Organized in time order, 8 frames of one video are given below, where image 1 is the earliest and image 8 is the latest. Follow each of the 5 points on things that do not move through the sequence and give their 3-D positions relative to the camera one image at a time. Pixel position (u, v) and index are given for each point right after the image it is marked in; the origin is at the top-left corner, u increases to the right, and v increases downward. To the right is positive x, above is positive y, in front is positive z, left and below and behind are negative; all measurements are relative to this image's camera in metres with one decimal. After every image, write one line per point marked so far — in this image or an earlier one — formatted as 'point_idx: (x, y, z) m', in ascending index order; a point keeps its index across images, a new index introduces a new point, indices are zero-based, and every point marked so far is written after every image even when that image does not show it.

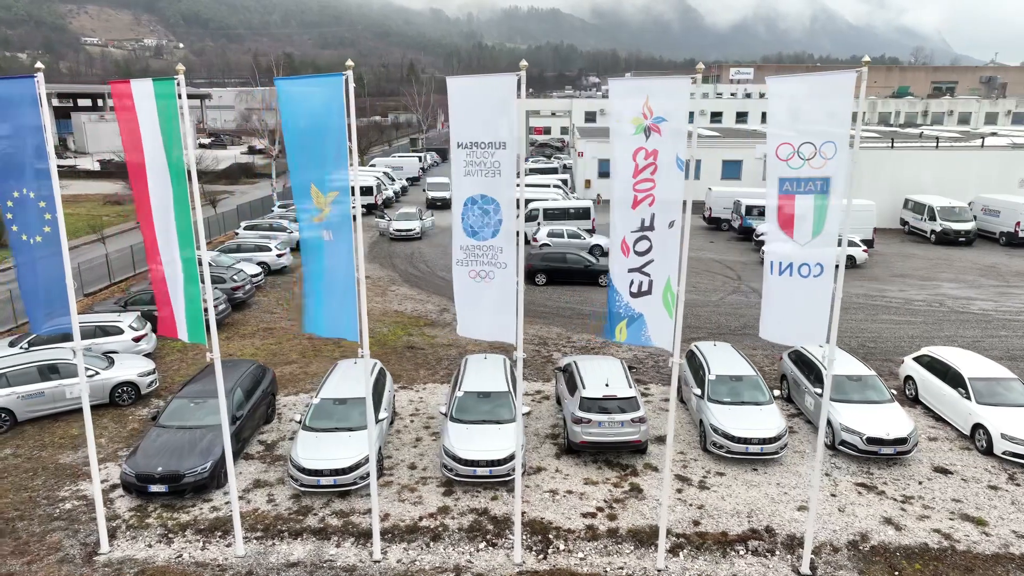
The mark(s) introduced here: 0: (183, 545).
0: (-5.2, -4.0, +10.2) m
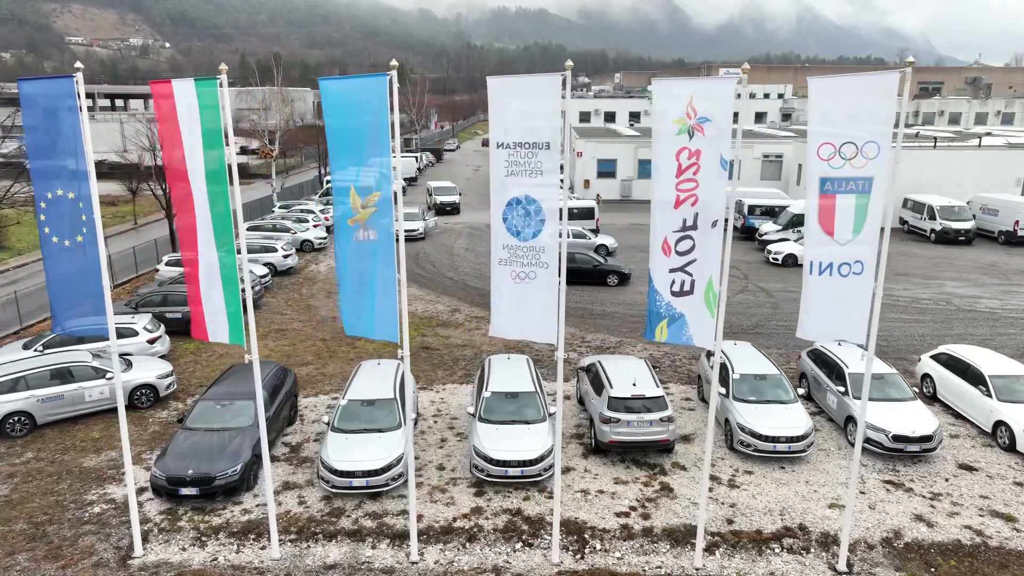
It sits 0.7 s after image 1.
0: (-4.6, -4.1, +10.2) m
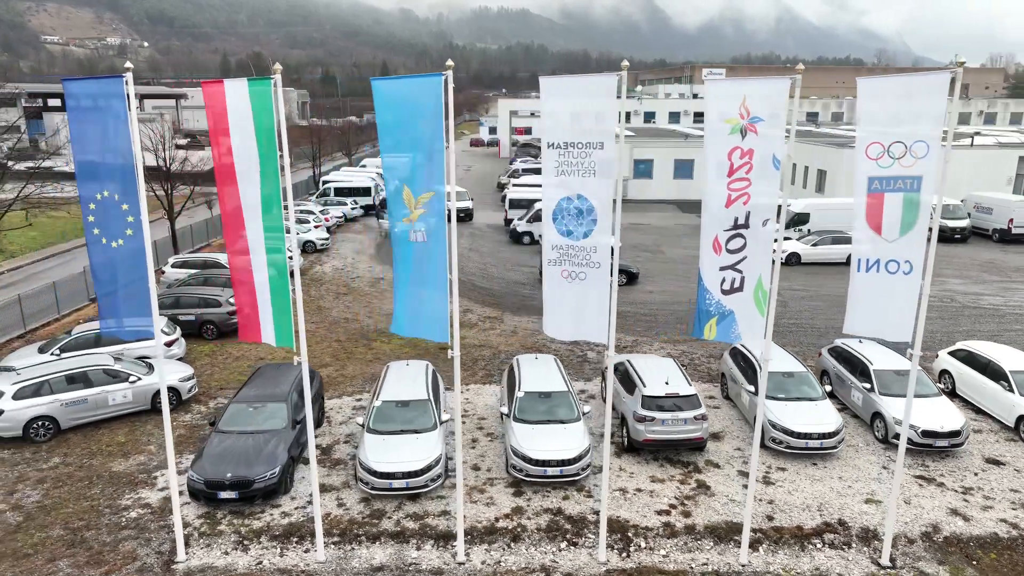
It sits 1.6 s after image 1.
0: (-3.9, -4.1, +10.1) m
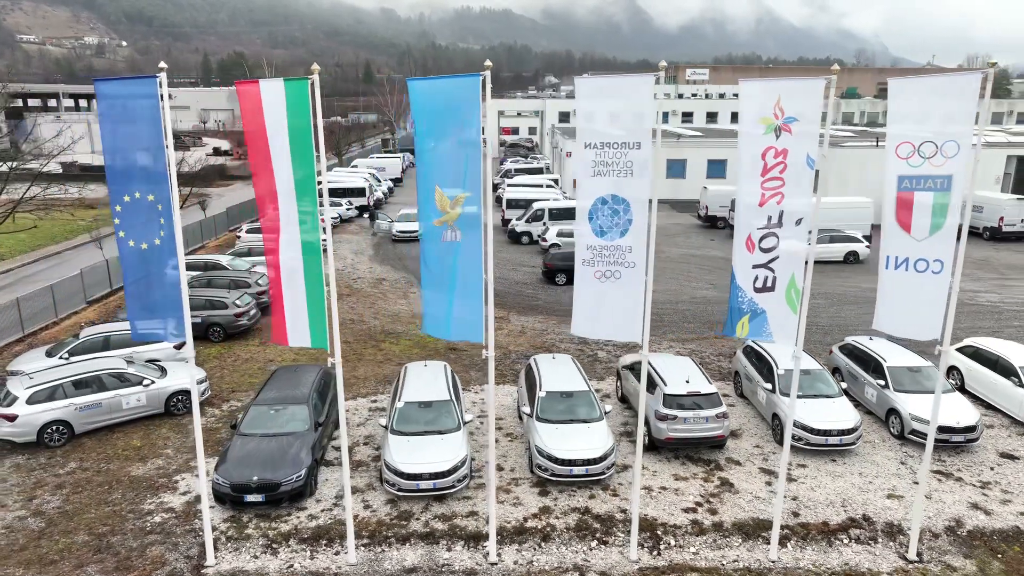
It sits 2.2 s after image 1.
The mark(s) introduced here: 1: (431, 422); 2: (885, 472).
0: (-3.4, -4.1, +10.0) m
1: (-1.5, -2.5, +12.2) m
2: (+7.0, -3.5, +12.3) m
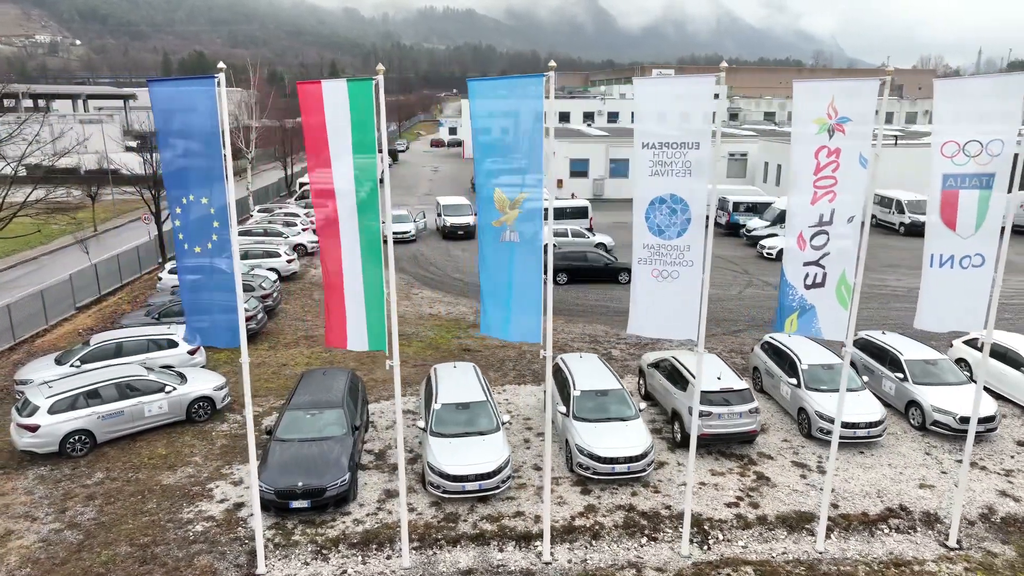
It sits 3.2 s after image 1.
0: (-2.6, -4.2, +9.9) m
1: (-0.8, -2.5, +12.1) m
2: (+7.8, -3.4, +12.6) m
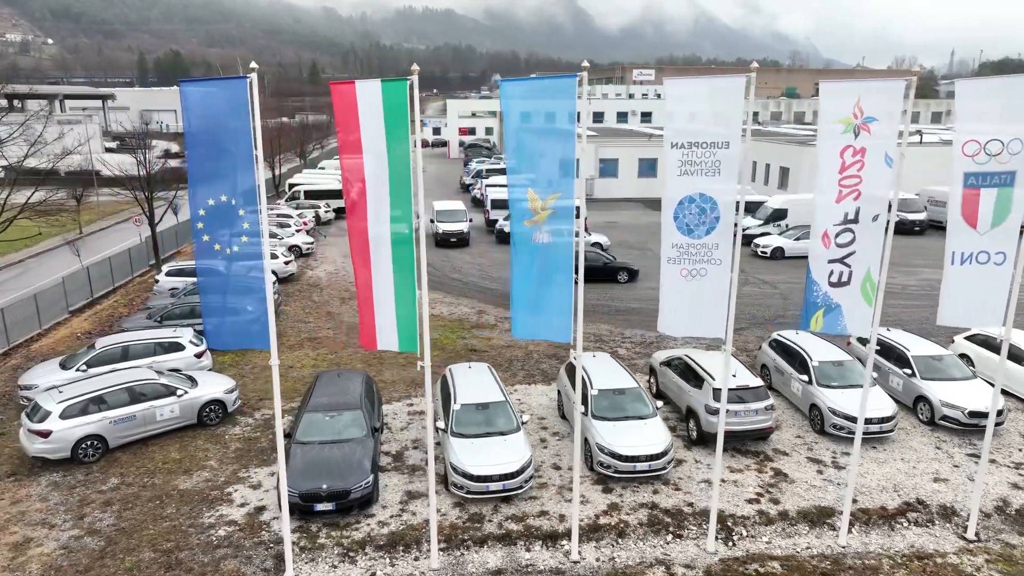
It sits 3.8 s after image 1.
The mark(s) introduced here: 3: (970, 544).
0: (-2.2, -4.2, +9.9) m
1: (-0.4, -2.5, +12.1) m
2: (+8.1, -3.3, +12.8) m
3: (+7.3, -4.1, +10.3) m
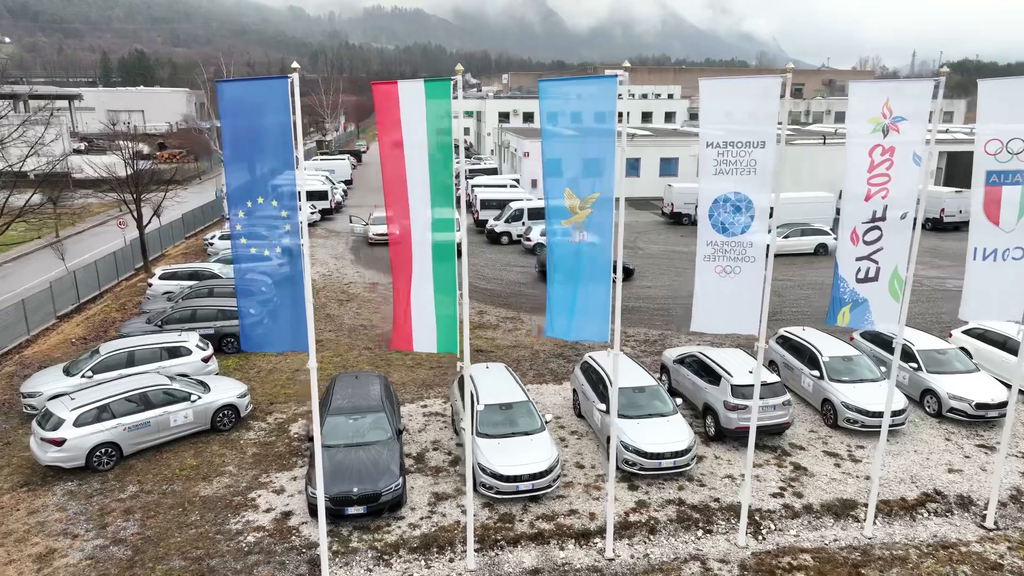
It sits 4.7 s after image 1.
0: (-1.6, -4.2, +9.8) m
1: (0.0, -2.5, +12.1) m
2: (+8.5, -3.2, +13.1) m
3: (+7.8, -4.0, +10.6) m
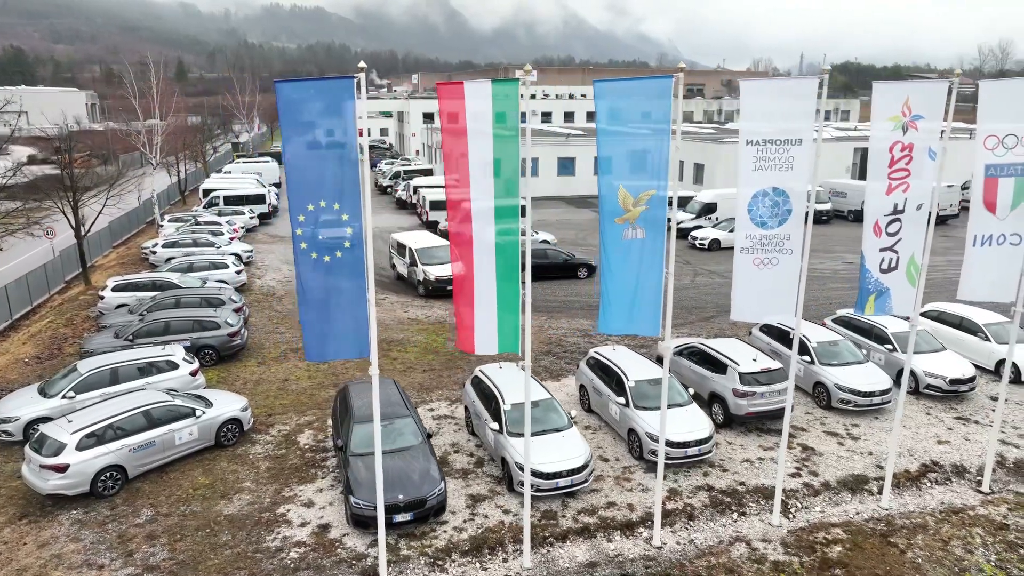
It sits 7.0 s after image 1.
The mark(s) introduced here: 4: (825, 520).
0: (-0.8, -4.2, +9.7) m
1: (+0.5, -2.5, +12.2) m
2: (+8.9, -2.9, +14.2) m
3: (+8.5, -3.7, +11.6) m
4: (+5.3, -3.9, +11.0) m
